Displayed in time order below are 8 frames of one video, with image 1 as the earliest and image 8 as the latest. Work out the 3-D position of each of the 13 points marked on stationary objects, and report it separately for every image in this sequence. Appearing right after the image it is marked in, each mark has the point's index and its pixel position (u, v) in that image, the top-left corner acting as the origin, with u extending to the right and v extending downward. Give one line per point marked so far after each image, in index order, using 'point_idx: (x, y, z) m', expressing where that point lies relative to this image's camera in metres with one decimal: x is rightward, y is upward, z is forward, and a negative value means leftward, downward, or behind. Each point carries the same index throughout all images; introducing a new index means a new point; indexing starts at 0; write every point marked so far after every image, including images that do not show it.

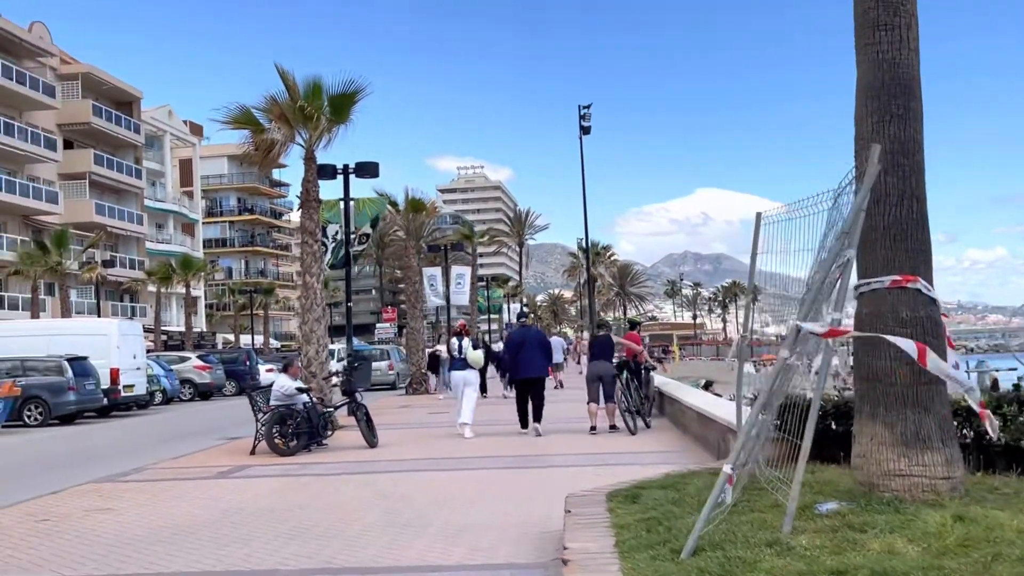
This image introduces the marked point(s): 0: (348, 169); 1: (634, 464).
0: (-3.0, +2.2, +19.4) m
1: (+1.1, -1.6, +9.9) m
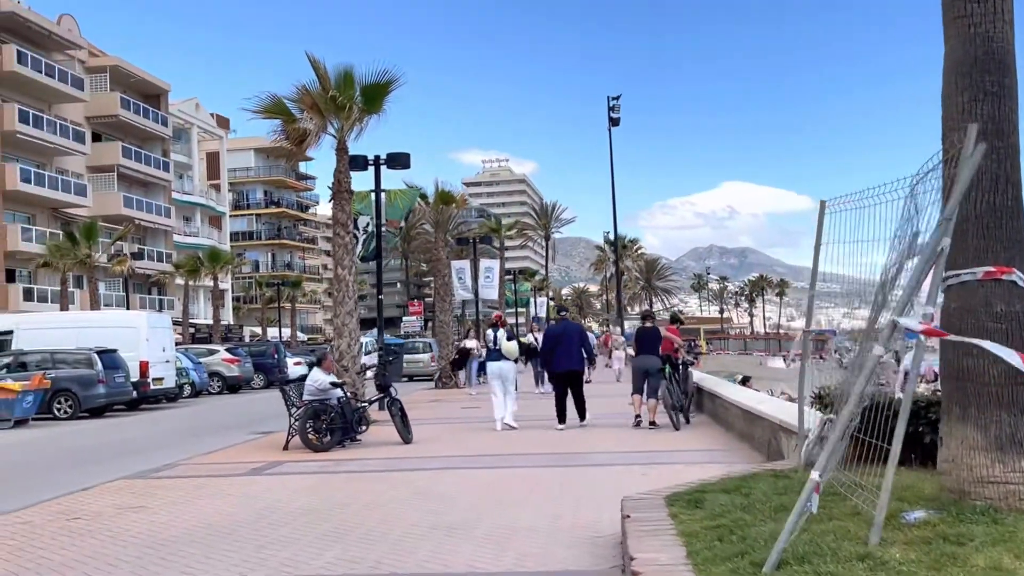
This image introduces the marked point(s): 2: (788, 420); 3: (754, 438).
0: (-2.4, +2.3, +19.2) m
1: (+1.5, -1.6, +9.6) m
2: (+2.3, -1.1, +8.9) m
3: (+2.3, -1.5, +10.4) m
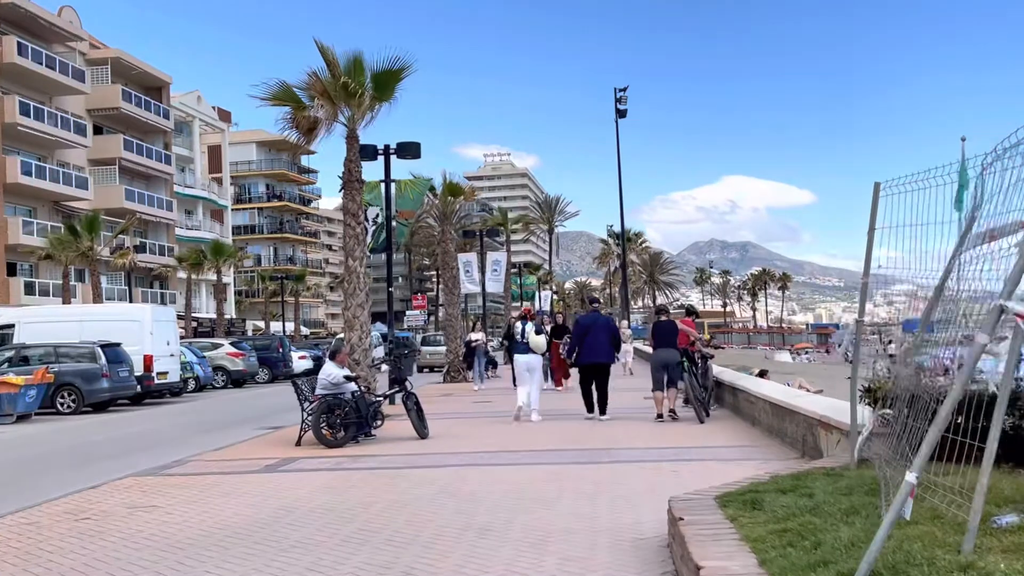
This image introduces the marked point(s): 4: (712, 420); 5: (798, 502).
0: (-2.1, +2.4, +18.8) m
1: (+1.7, -1.5, +9.2) m
2: (+2.5, -1.0, +8.5) m
3: (+2.5, -1.4, +10.1) m
4: (+2.5, -1.6, +13.4) m
5: (+1.3, -1.0, +5.0) m
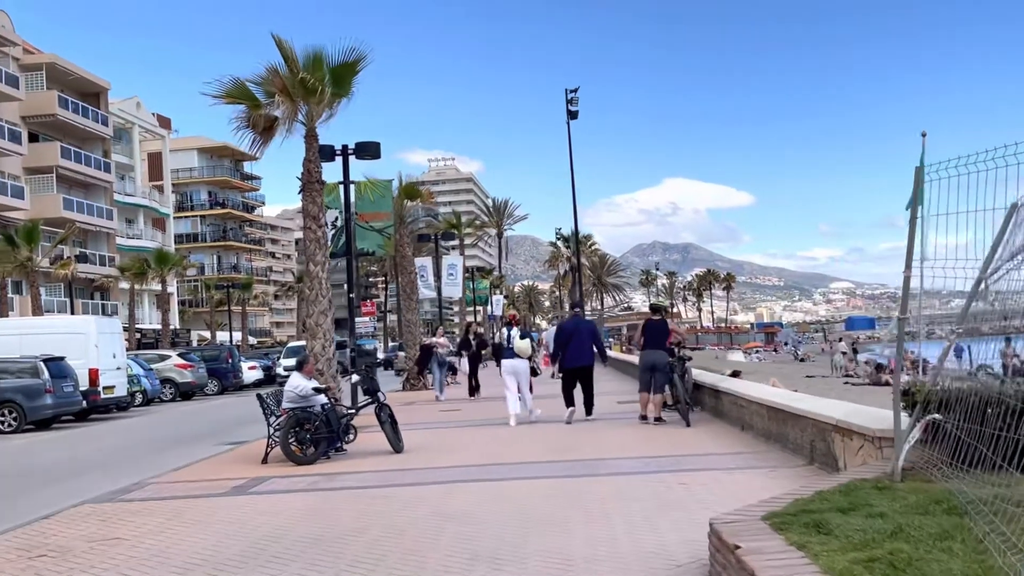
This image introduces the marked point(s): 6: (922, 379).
0: (-2.8, +2.3, +18.0) m
1: (+1.7, -1.5, +8.7) m
2: (+2.4, -1.0, +8.0) m
3: (+2.4, -1.3, +9.6) m
4: (+2.2, -1.6, +12.9) m
5: (+1.5, -1.0, +4.4) m
6: (+2.3, -0.5, +6.1) m
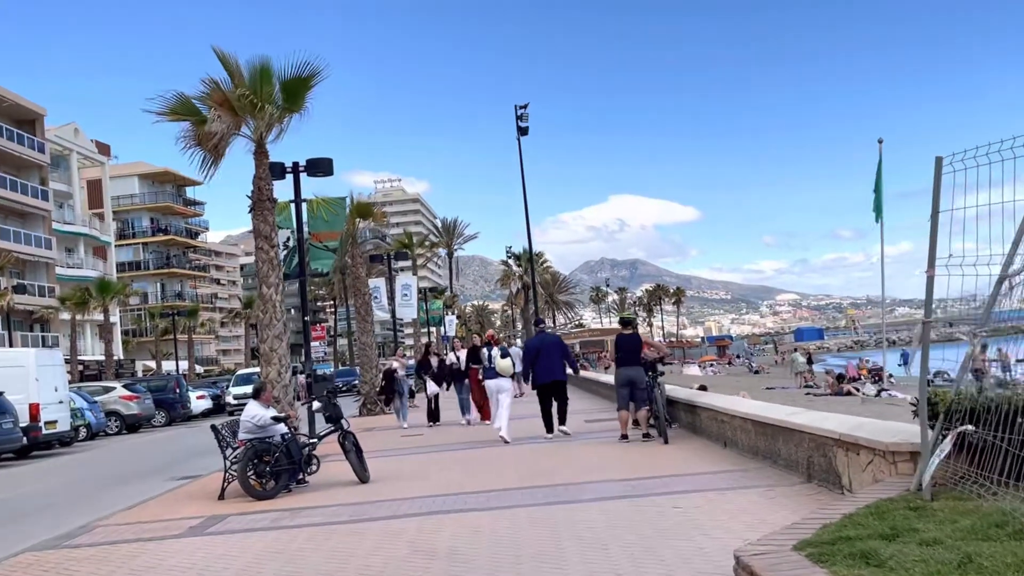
0: (-3.4, +1.9, +17.4) m
1: (+1.5, -1.5, +8.2) m
2: (+2.3, -1.0, +7.5) m
3: (+2.2, -1.4, +9.1) m
4: (+1.8, -1.8, +12.4) m
5: (+1.5, -1.0, +3.9) m
6: (+2.3, -0.5, +5.6) m
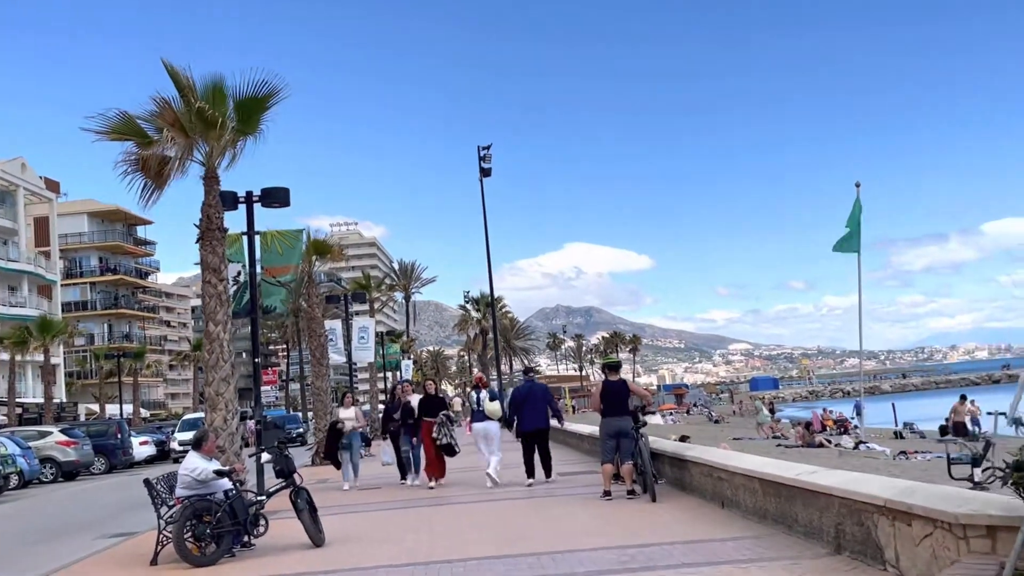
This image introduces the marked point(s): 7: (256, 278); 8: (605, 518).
0: (-3.9, +1.4, +16.1) m
1: (+1.4, -1.8, +7.0) m
2: (+2.2, -1.2, +6.4) m
3: (+2.1, -1.7, +8.0) m
4: (+1.5, -2.2, +11.2) m
5: (+1.6, -1.0, +2.8) m
6: (+2.3, -0.7, +4.6) m
7: (-3.8, +0.1, +15.9) m
8: (+0.9, -2.2, +10.2) m
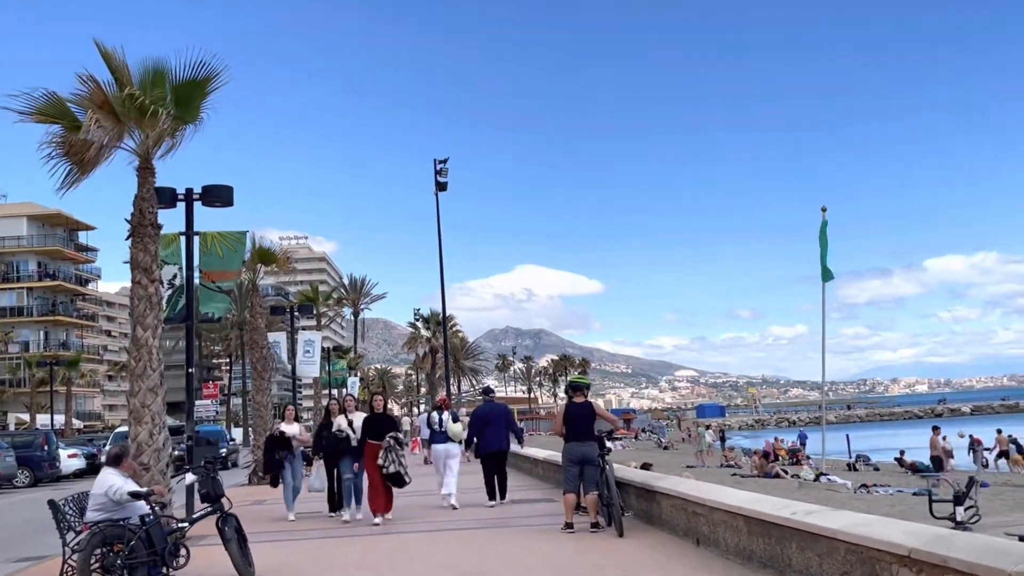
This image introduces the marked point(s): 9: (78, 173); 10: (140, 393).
0: (-4.5, +1.3, +15.0) m
1: (+1.2, -1.9, +6.1) m
2: (+2.0, -1.3, +5.5) m
3: (+1.8, -1.8, +7.1) m
4: (+1.1, -2.4, +10.3) m
5: (+1.6, -1.0, +1.9) m
6: (+2.2, -0.7, +3.7) m
7: (-4.4, +0.1, +14.7) m
8: (+0.5, -2.3, +9.2) m
9: (-4.9, +1.3, +12.2) m
10: (-4.1, -1.2, +11.8) m
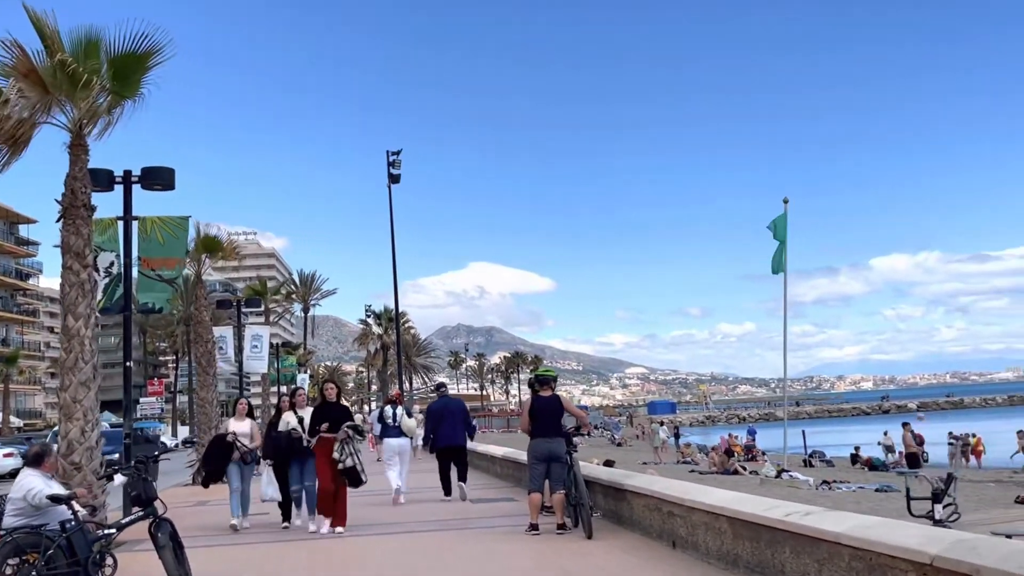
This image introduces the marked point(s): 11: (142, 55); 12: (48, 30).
0: (-5.0, +1.5, +14.1) m
1: (+1.0, -1.7, +5.4) m
2: (+1.9, -1.2, +4.9) m
3: (+1.6, -1.7, +6.5) m
4: (+0.8, -2.2, +9.7) m
5: (+1.6, -0.9, +1.2) m
6: (+2.1, -0.6, +3.1) m
7: (-4.9, +0.2, +13.8) m
8: (+0.2, -2.2, +8.6) m
9: (-5.3, +1.5, +11.3) m
10: (-4.5, -1.0, +11.0) m
11: (-3.9, +2.5, +11.4) m
12: (-4.7, +2.6, +10.9) m
